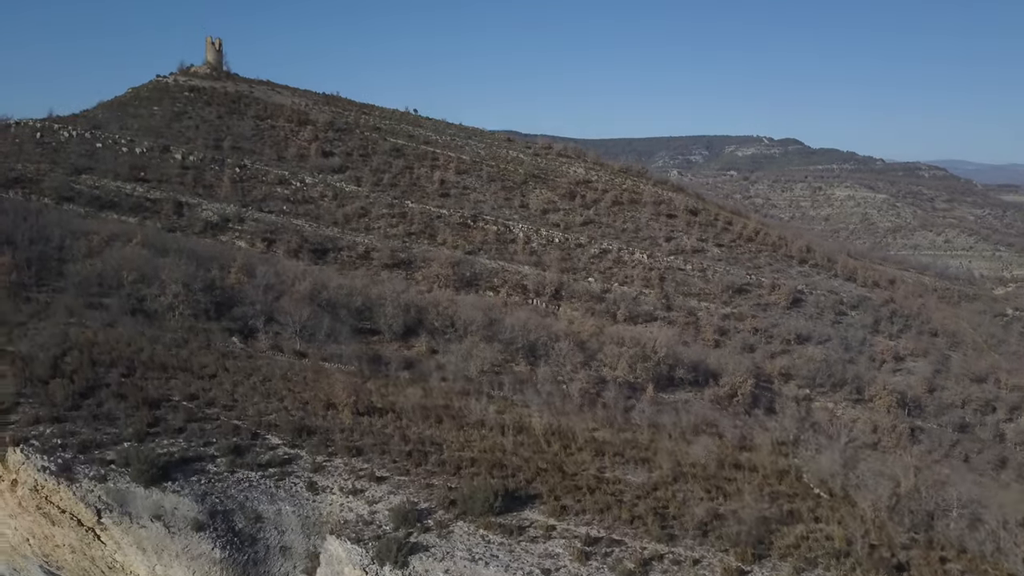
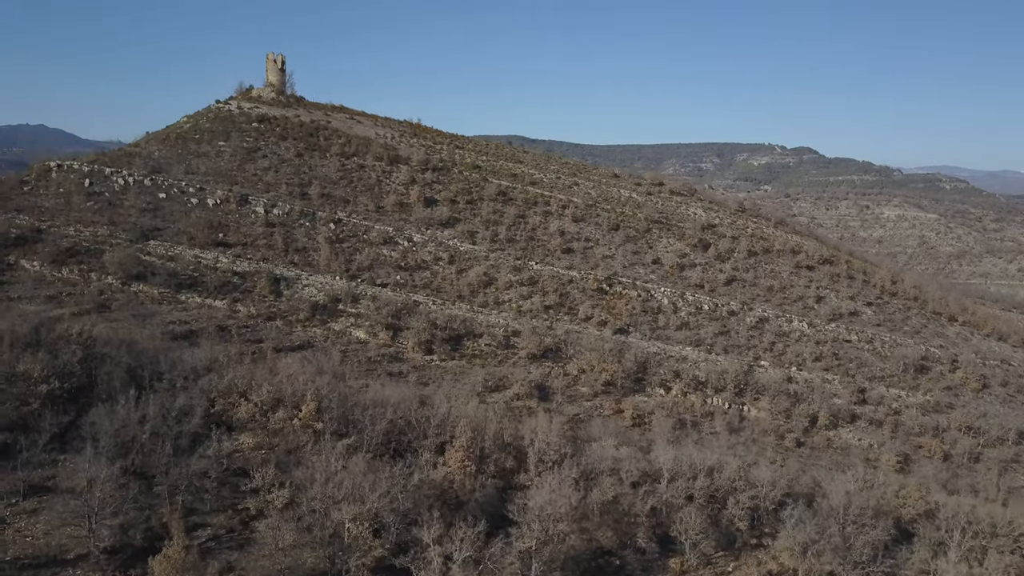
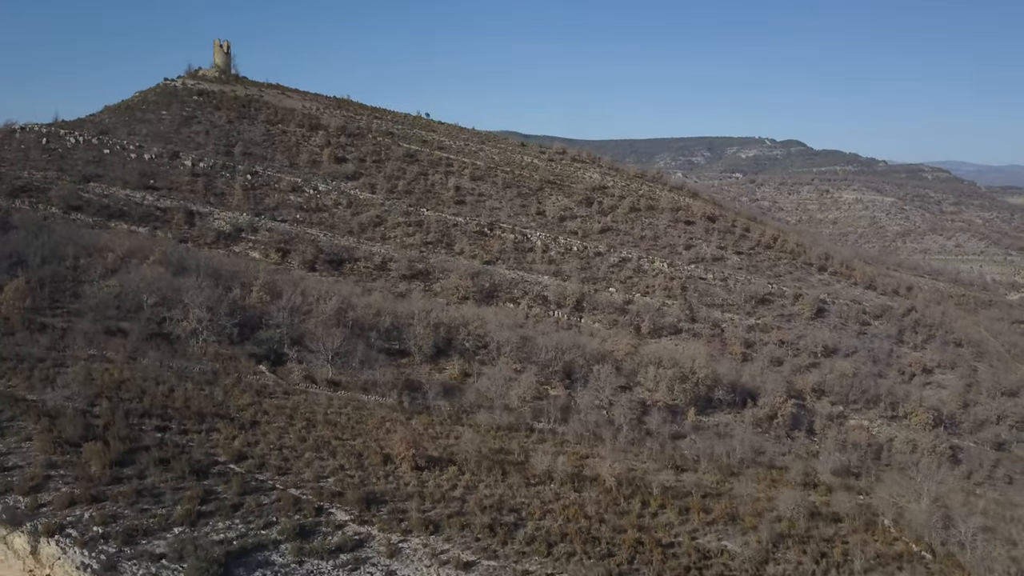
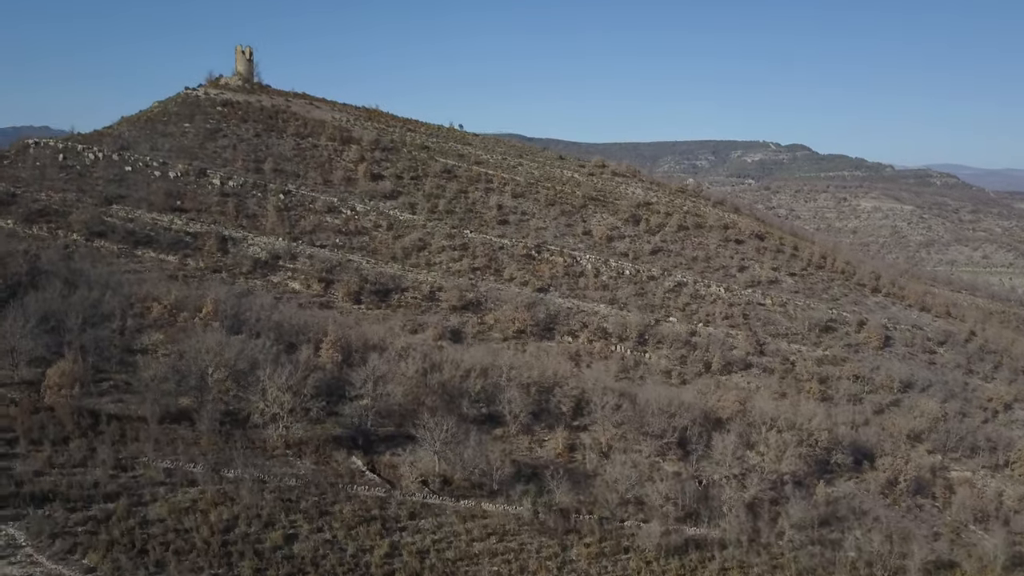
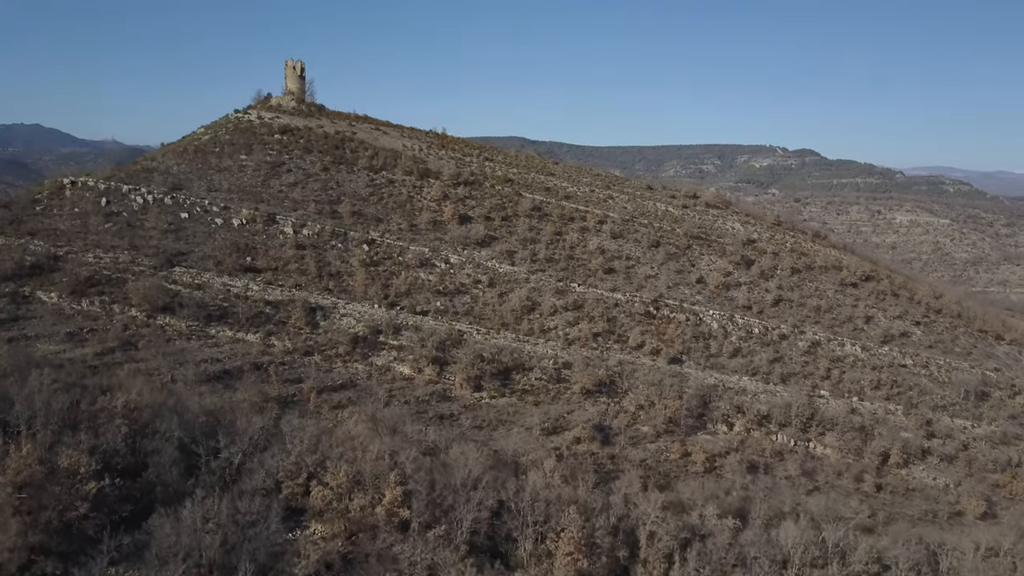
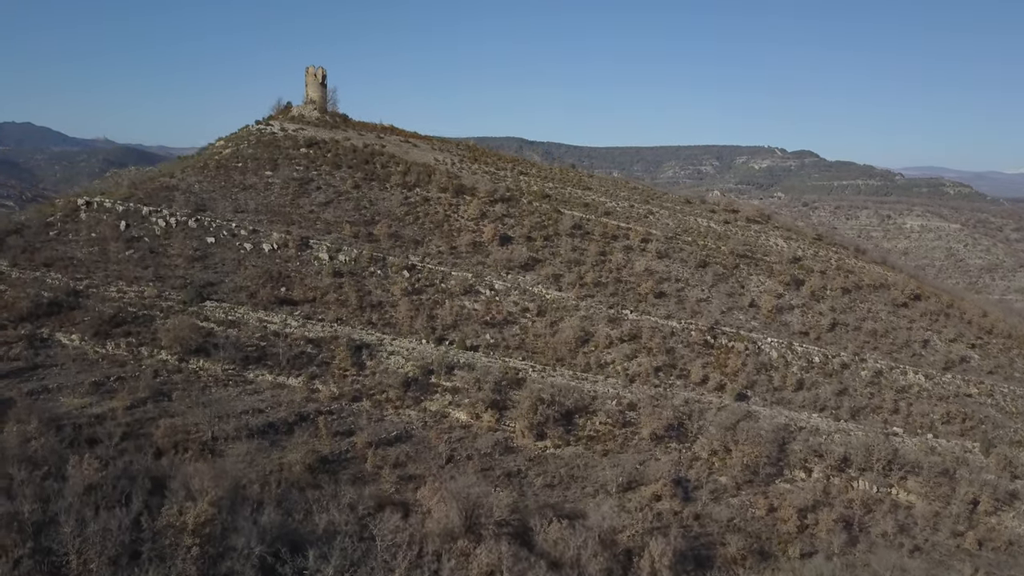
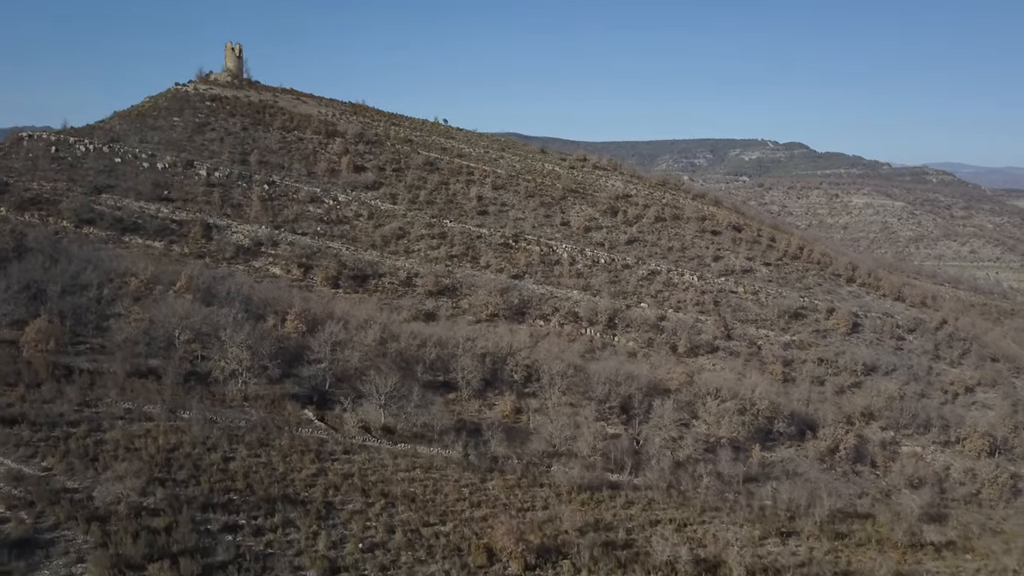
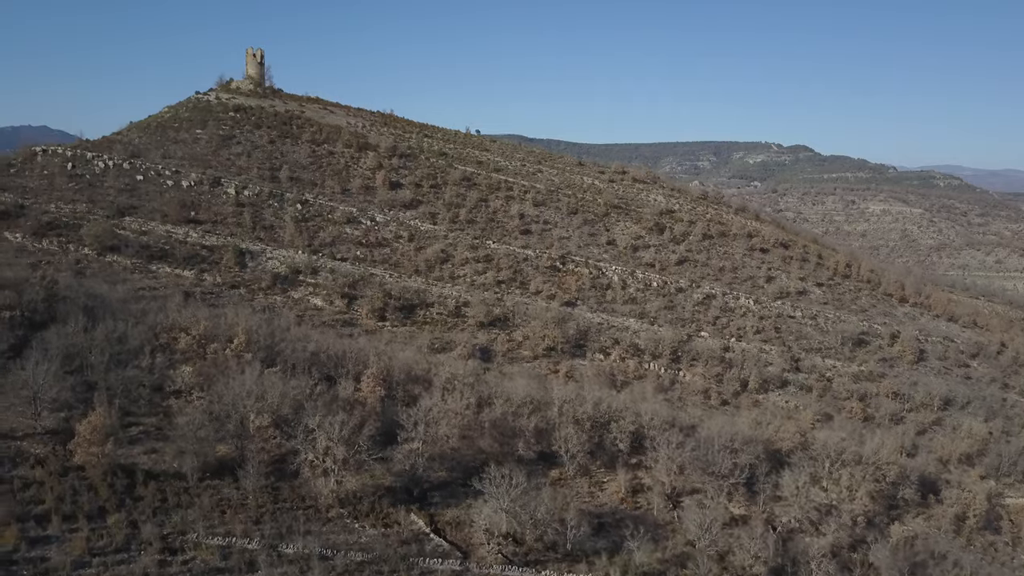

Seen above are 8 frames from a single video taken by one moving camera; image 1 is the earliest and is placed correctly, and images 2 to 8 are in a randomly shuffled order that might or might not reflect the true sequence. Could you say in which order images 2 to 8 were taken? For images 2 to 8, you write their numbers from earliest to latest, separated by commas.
3, 7, 4, 8, 2, 5, 6
